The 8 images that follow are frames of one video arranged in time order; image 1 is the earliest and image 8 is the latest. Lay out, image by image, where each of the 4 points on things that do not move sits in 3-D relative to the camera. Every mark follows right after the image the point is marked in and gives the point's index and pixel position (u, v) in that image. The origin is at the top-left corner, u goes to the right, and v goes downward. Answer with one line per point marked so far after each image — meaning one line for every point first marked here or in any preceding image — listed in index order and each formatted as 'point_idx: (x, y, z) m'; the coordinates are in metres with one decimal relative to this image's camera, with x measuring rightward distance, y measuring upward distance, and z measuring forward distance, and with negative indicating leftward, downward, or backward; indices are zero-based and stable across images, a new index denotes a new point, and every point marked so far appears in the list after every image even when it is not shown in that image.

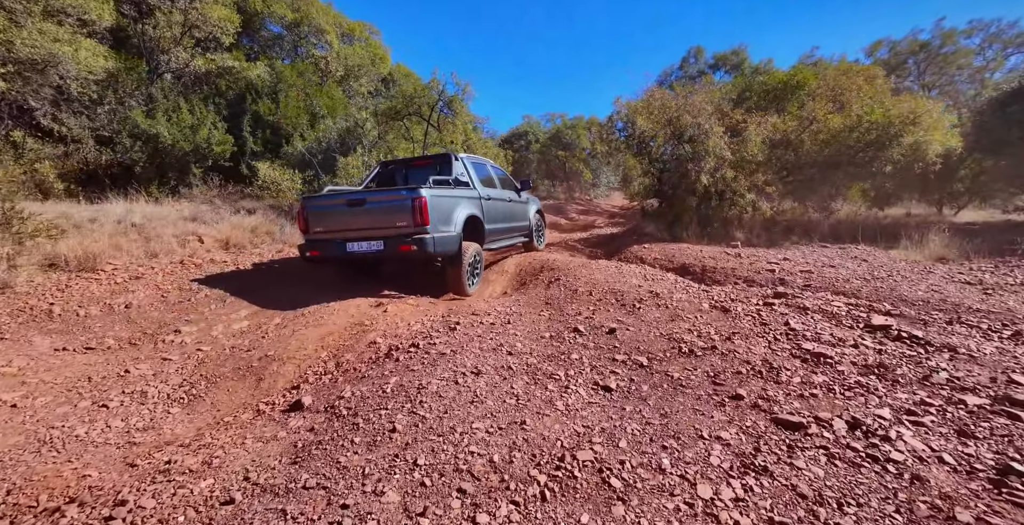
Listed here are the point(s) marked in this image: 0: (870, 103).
0: (+6.2, +2.8, +7.3) m
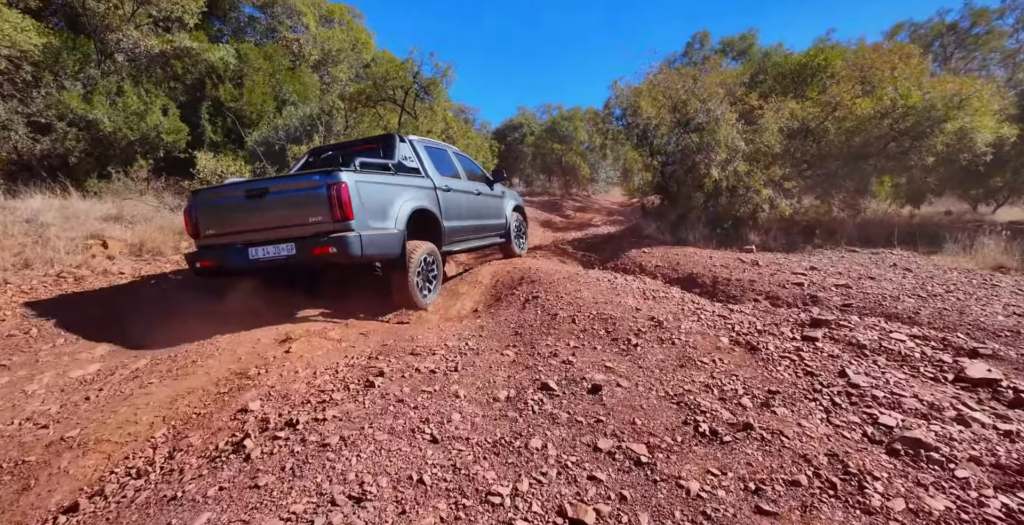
0: (+5.9, +2.7, +6.4) m
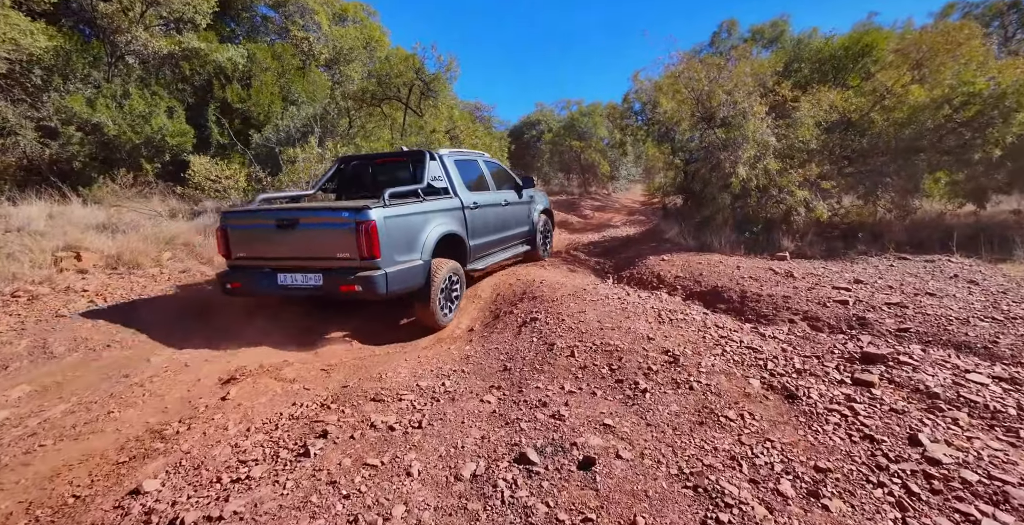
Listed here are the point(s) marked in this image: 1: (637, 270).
0: (+6.0, +2.6, +5.7) m
1: (+1.7, -0.2, +5.9) m
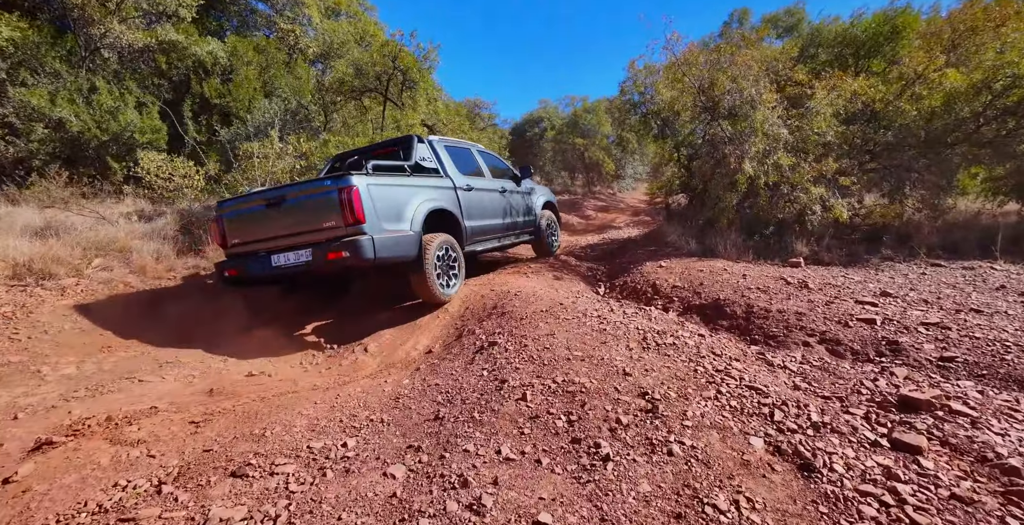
0: (+5.8, +2.5, +5.0) m
1: (+1.5, -0.2, +5.3) m
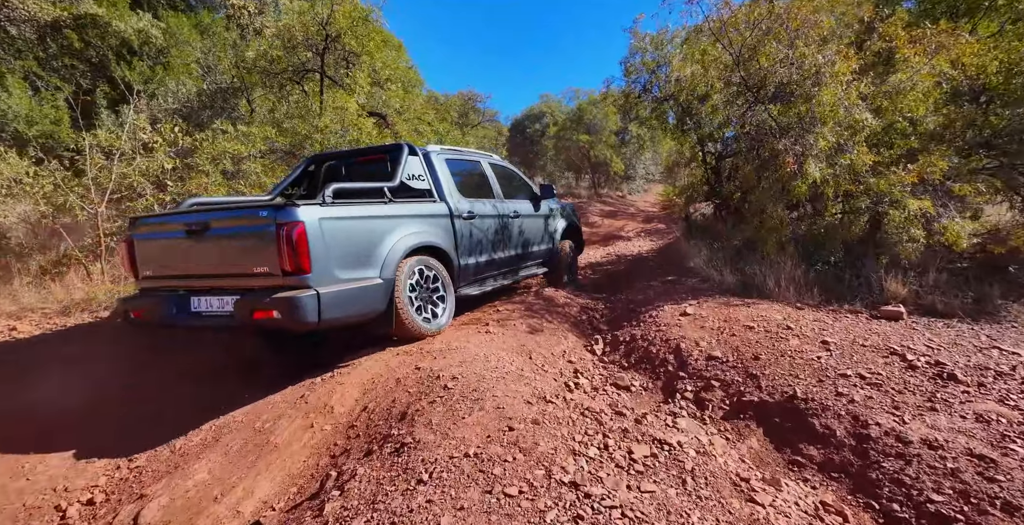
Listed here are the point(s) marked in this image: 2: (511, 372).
0: (+5.4, +2.1, +3.2) m
1: (+1.1, -0.6, +3.6) m
2: (0.0, -0.7, +2.7) m
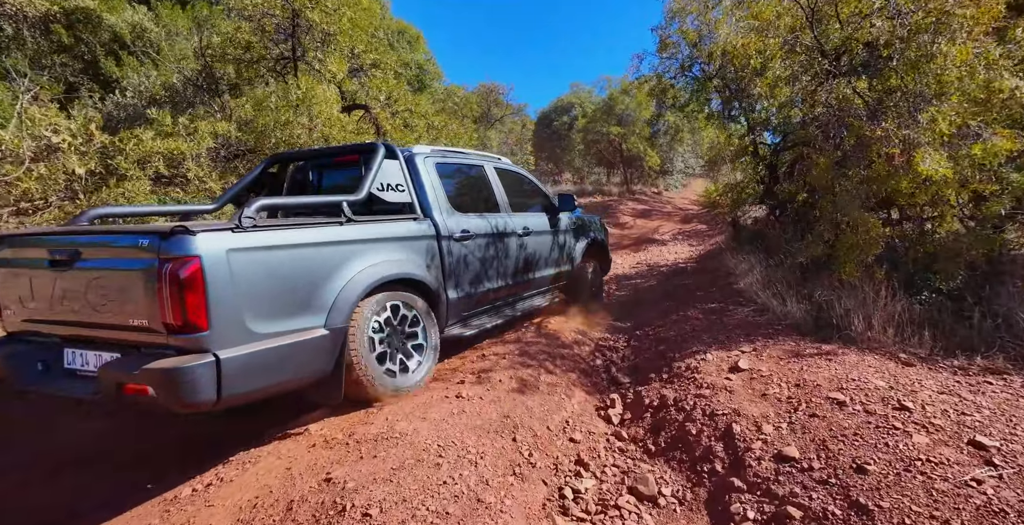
0: (+5.2, +1.8, +1.7) m
1: (+1.0, -0.9, +2.5) m
2: (-0.2, -0.9, +1.8) m
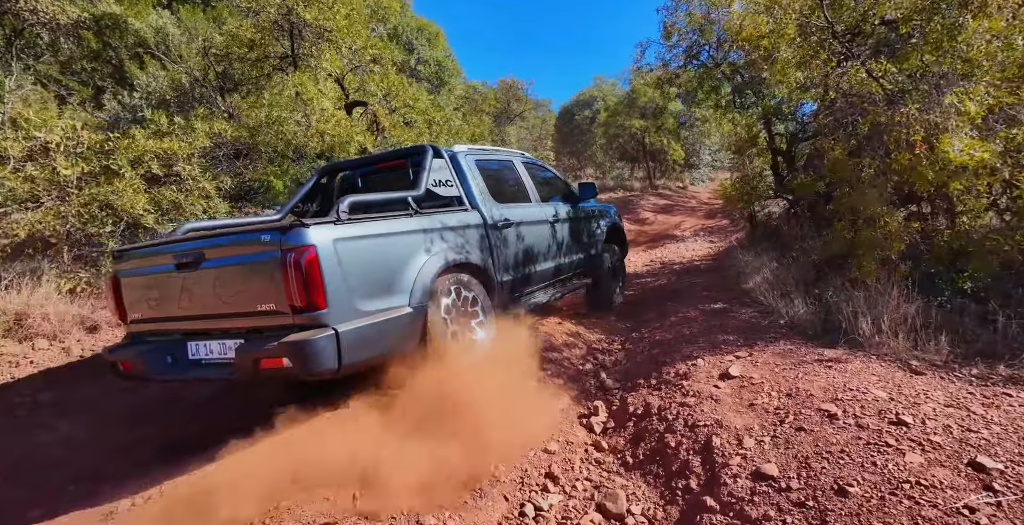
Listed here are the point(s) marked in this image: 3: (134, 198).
0: (+5.0, +1.9, +1.3) m
1: (+0.8, -0.9, +2.4) m
2: (-0.4, -1.0, +1.7) m
3: (-4.5, +0.8, +4.9) m
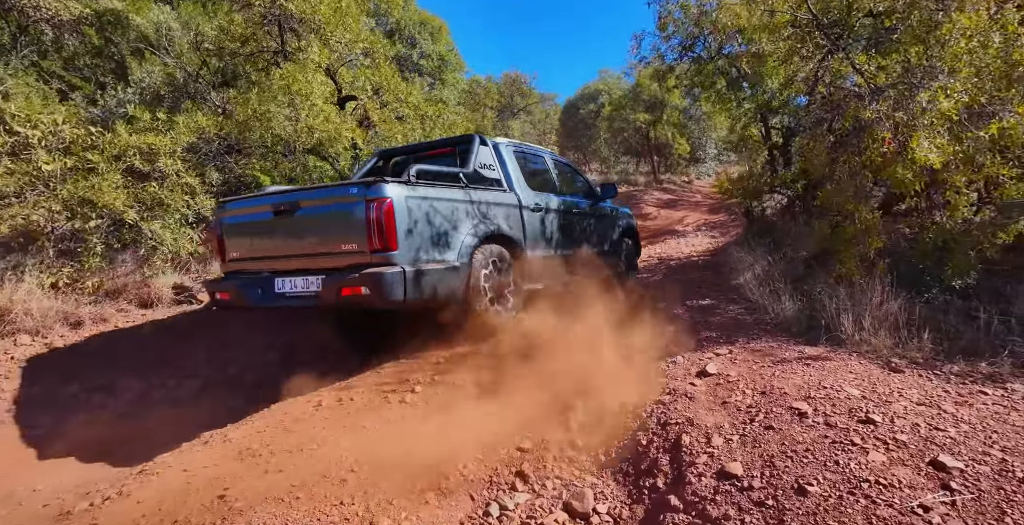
0: (+4.8, +1.9, +1.2) m
1: (+0.7, -0.9, +2.4) m
2: (-0.5, -1.0, +1.8) m
3: (-4.6, +0.8, +5.0) m
